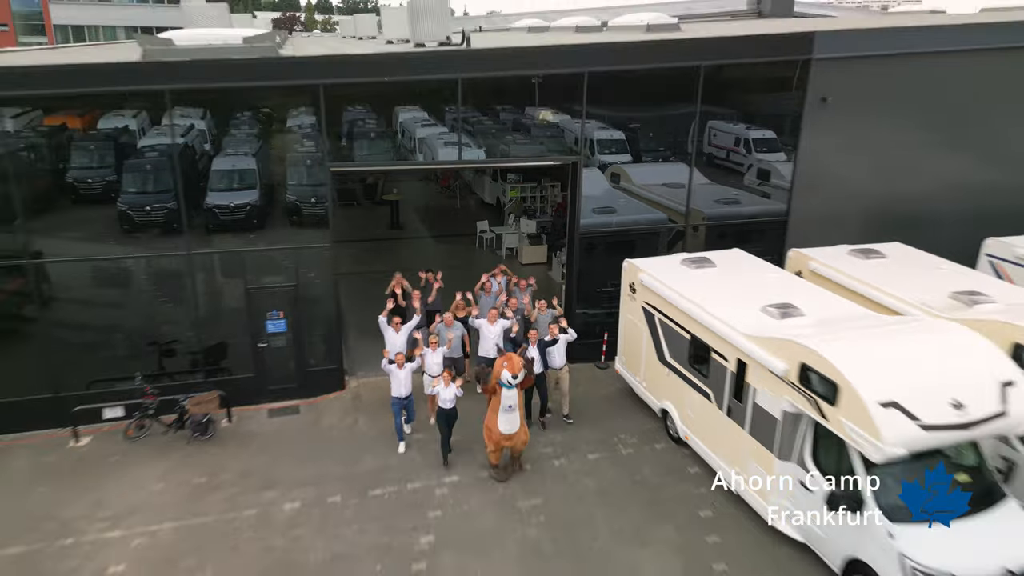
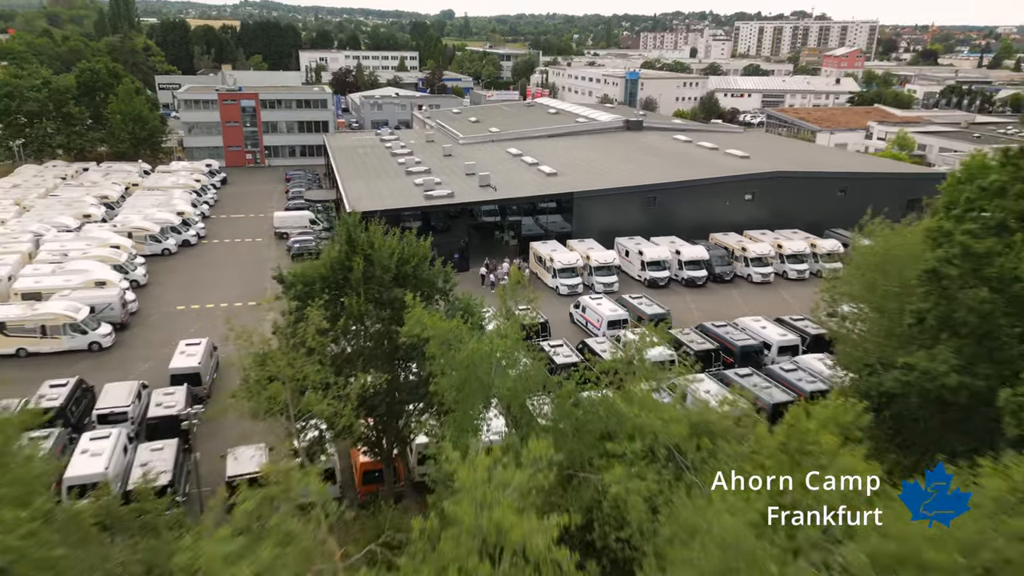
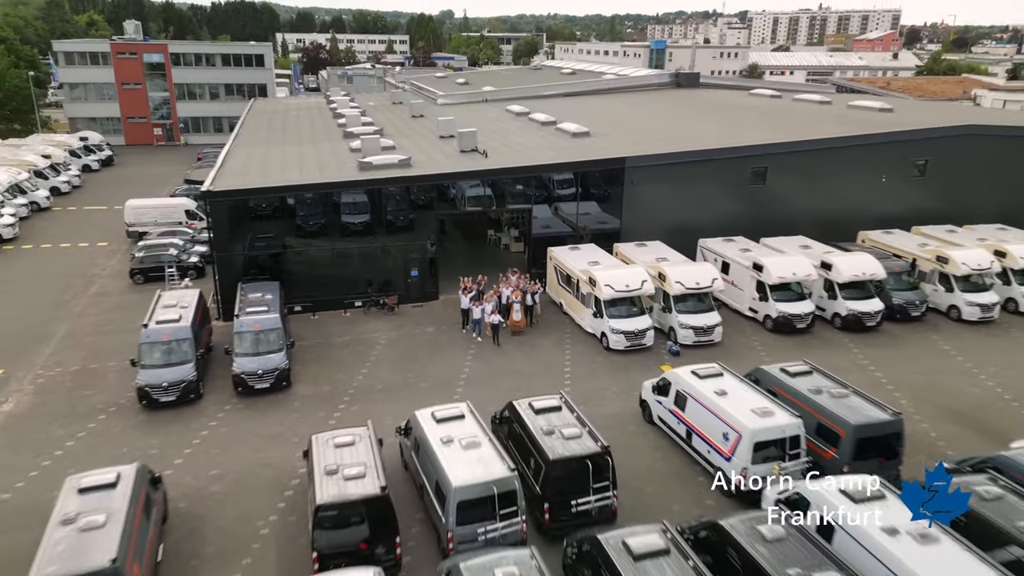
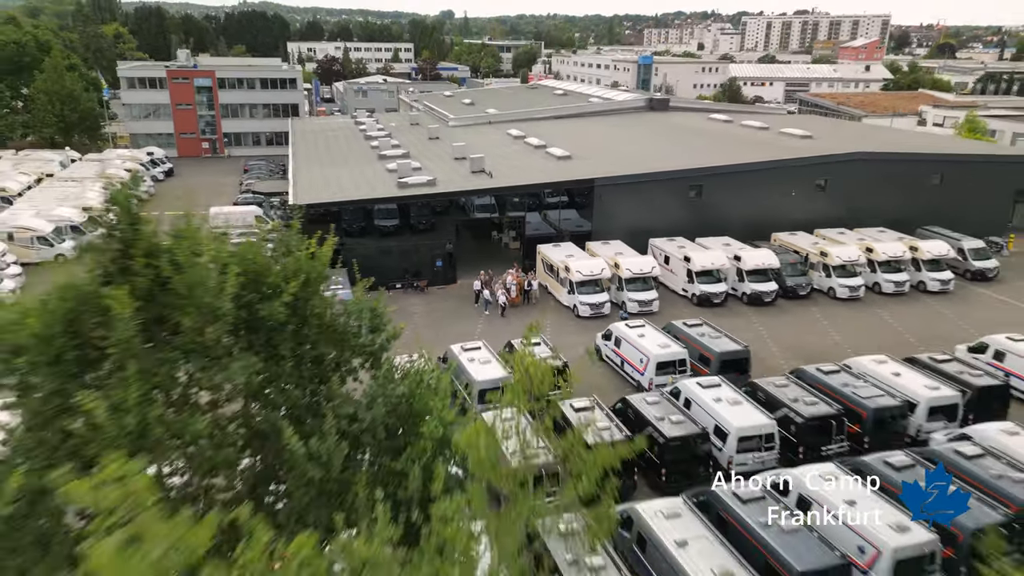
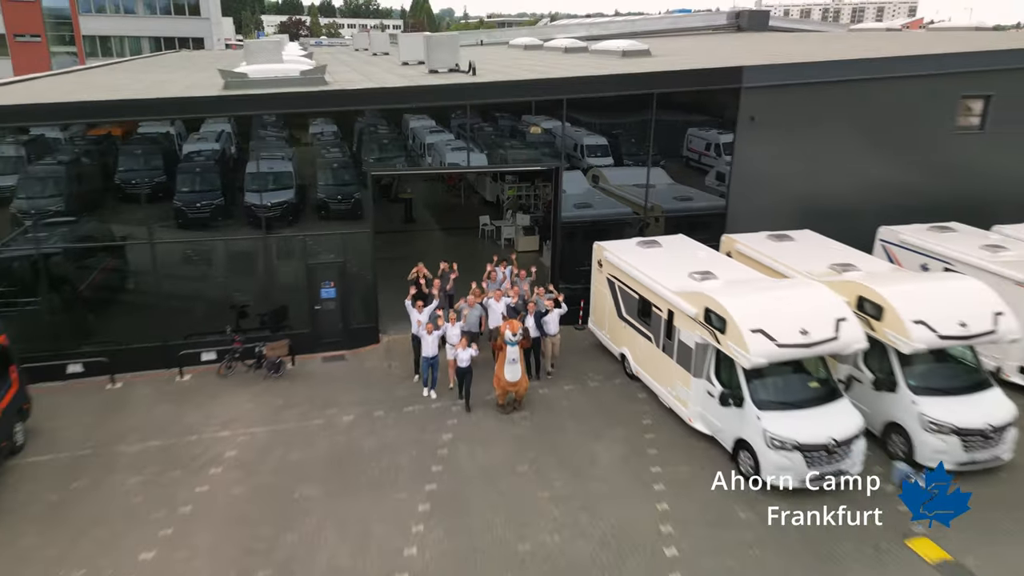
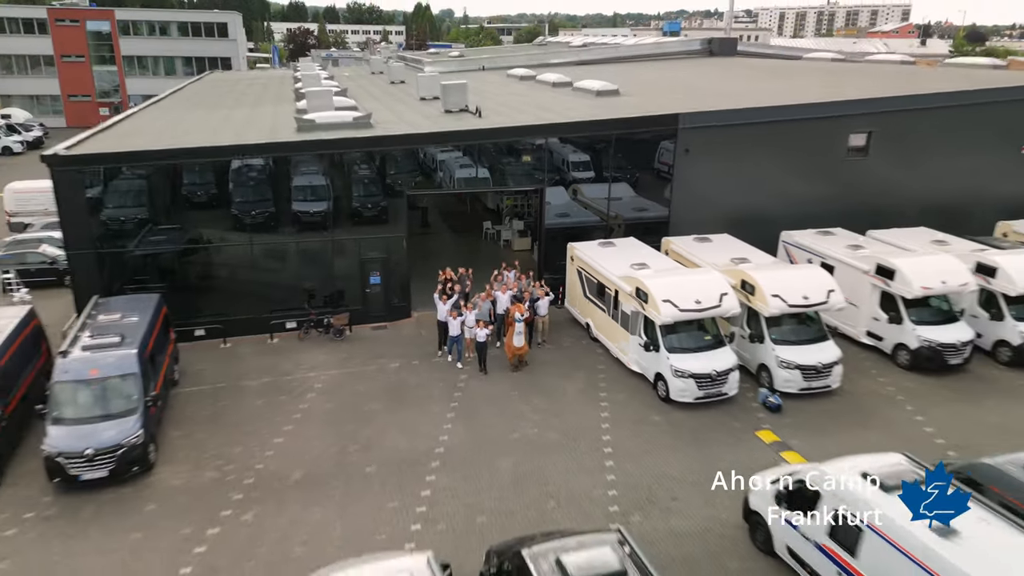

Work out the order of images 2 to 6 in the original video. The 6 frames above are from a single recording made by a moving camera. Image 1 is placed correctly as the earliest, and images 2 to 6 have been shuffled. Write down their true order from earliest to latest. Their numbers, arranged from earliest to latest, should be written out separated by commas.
5, 6, 3, 4, 2
